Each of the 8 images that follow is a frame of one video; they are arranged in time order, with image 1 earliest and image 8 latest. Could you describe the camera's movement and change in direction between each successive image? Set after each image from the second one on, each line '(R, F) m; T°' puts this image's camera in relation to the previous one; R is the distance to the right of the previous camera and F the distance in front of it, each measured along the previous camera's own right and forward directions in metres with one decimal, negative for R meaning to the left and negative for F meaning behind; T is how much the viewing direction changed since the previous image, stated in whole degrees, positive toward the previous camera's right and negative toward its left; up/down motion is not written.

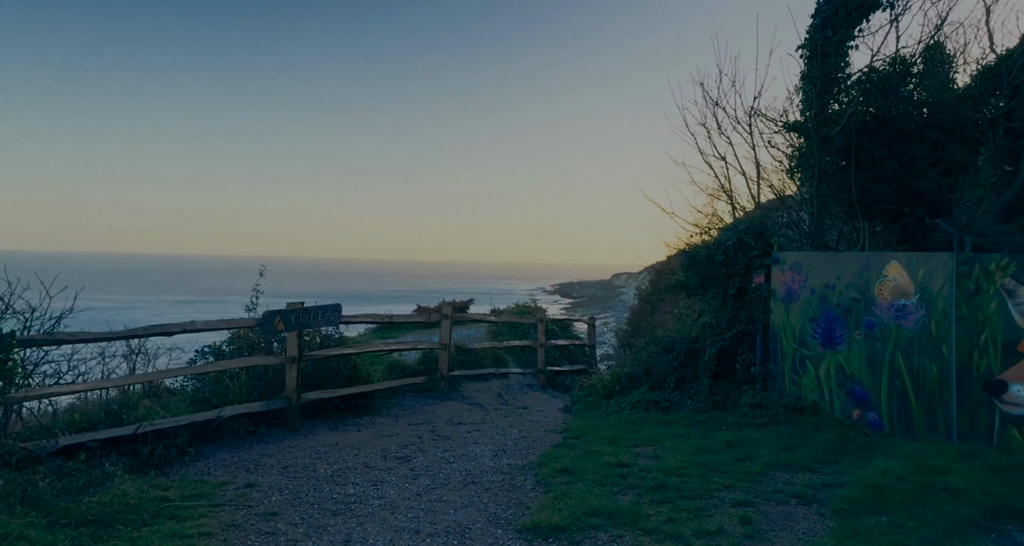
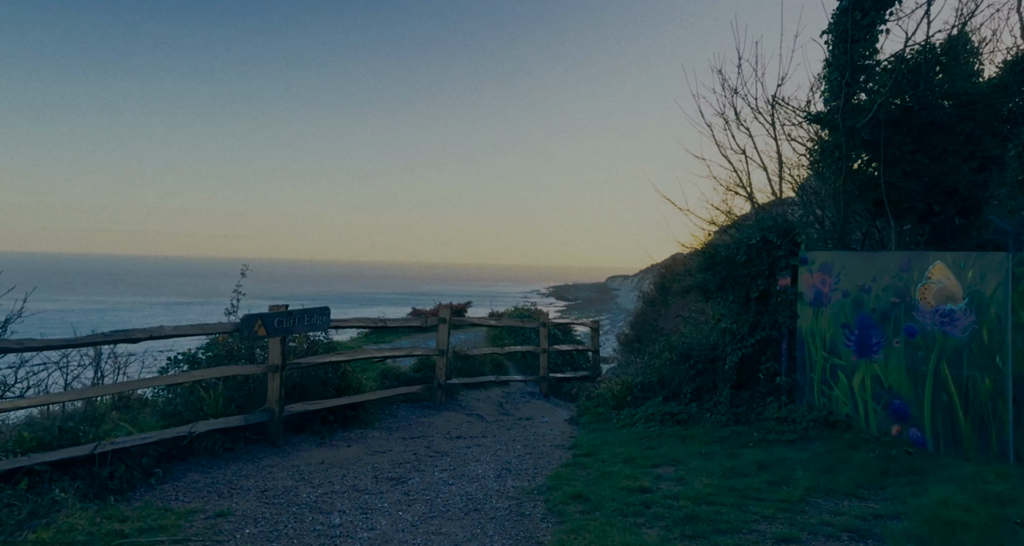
(-0.1, +0.6) m; 0°
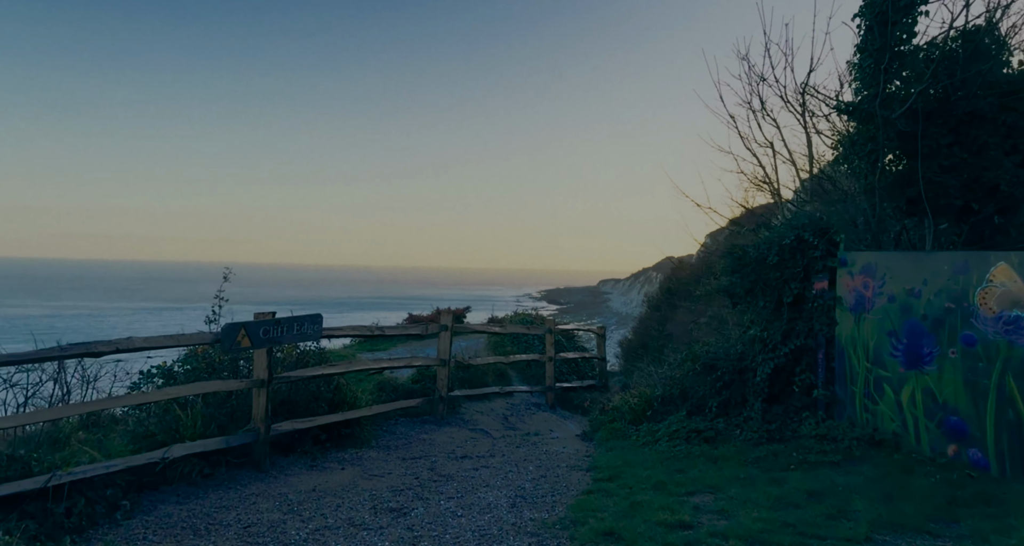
(-0.2, +0.6) m; +1°
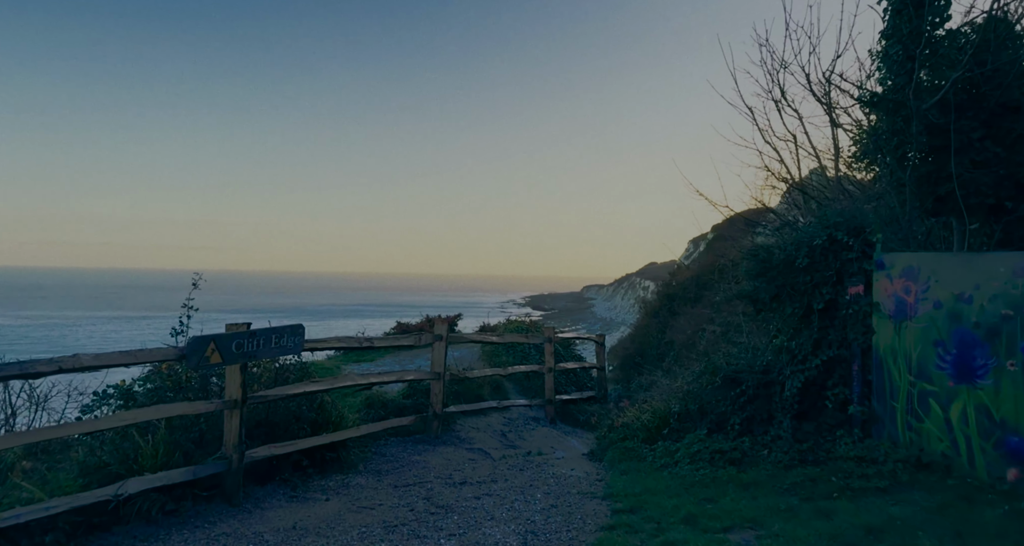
(-0.2, +0.6) m; +1°
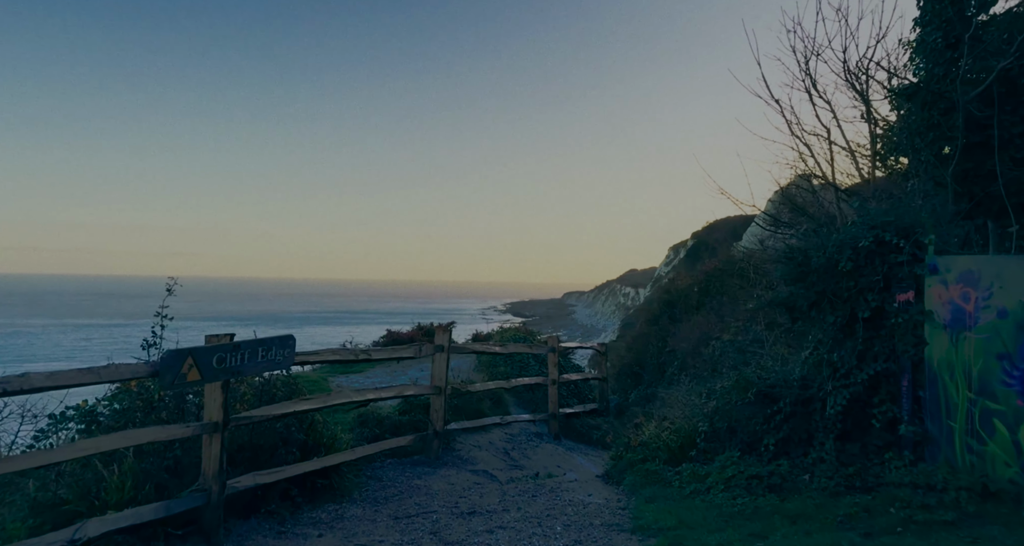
(-0.3, +0.6) m; +2°
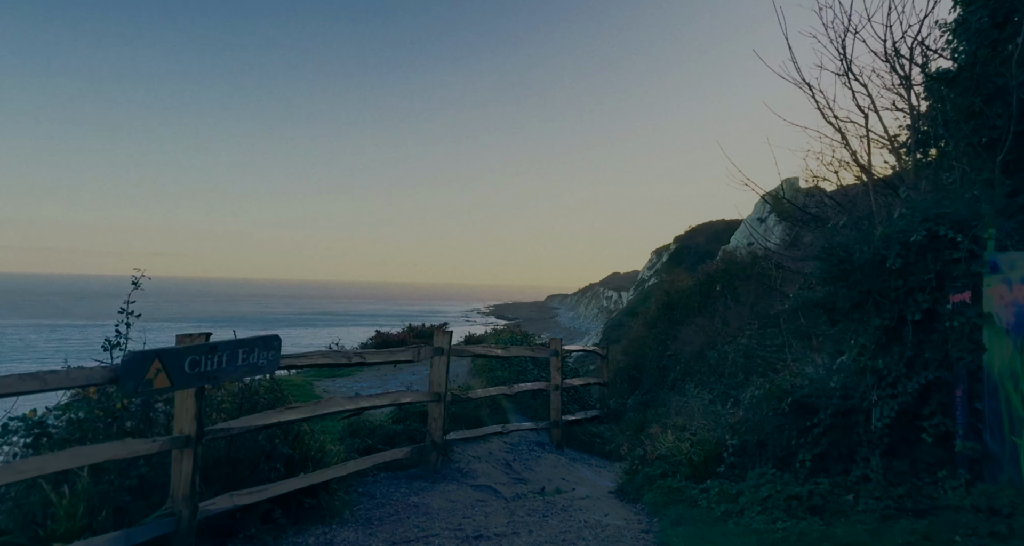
(-0.2, +0.6) m; +1°
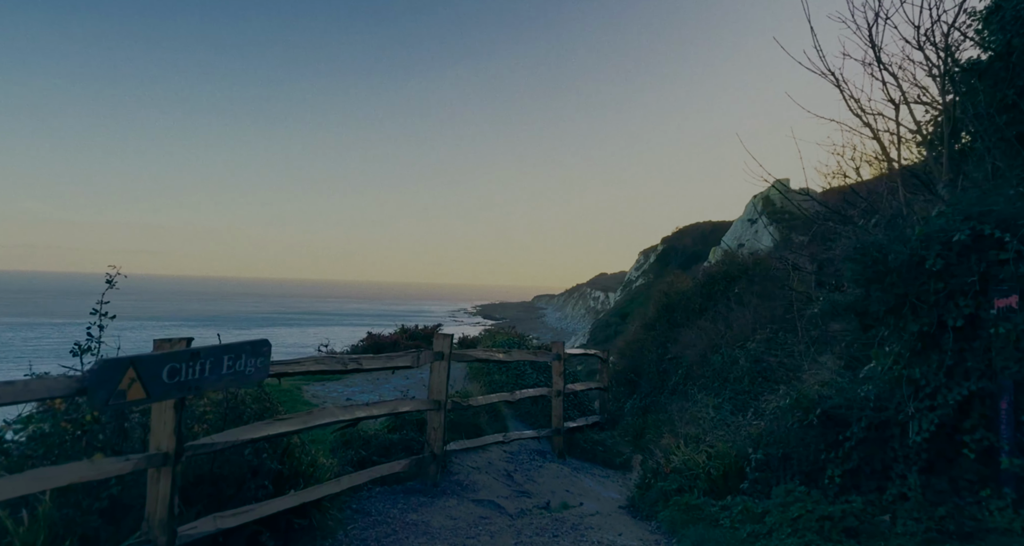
(-0.2, +0.4) m; +1°
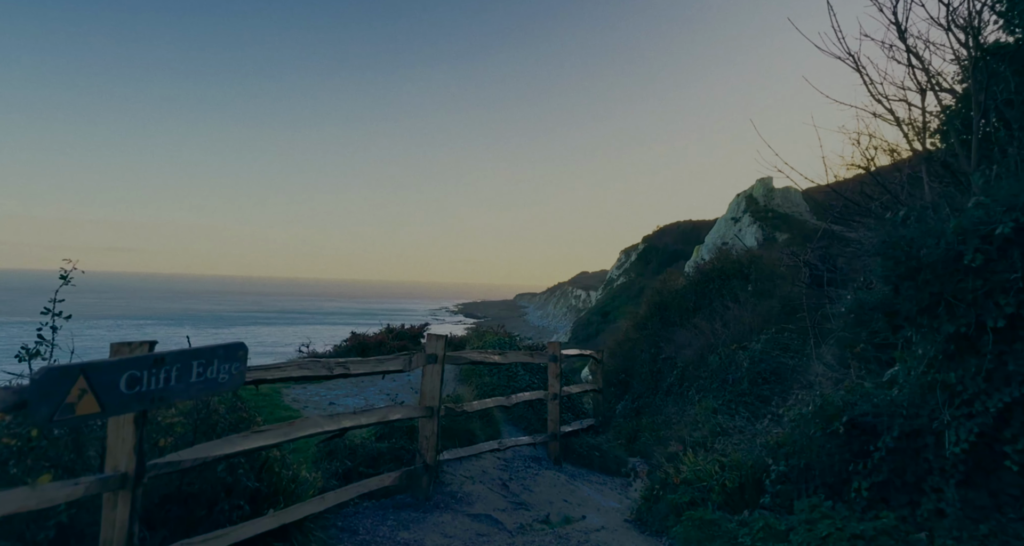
(-0.2, +0.4) m; +2°
